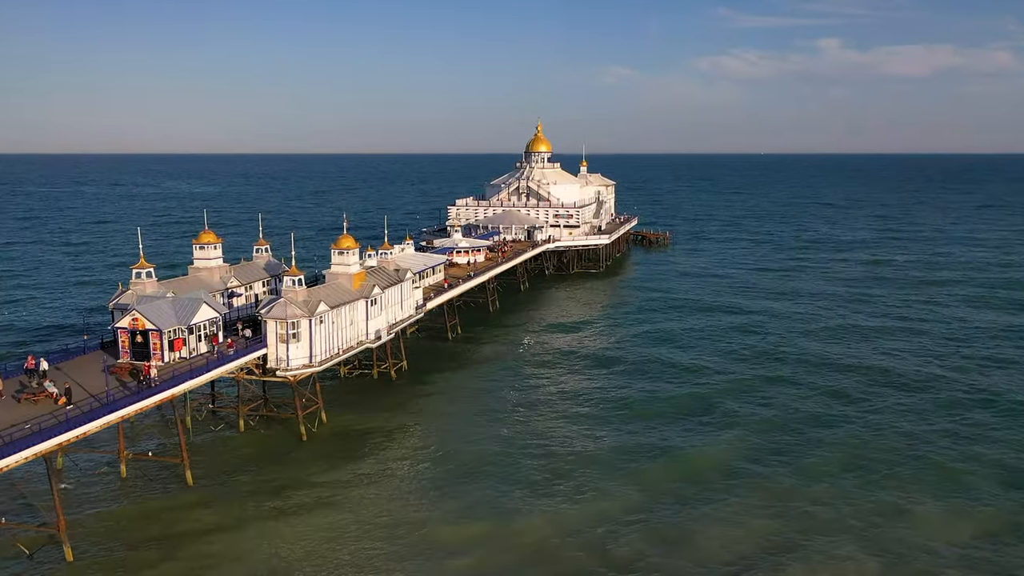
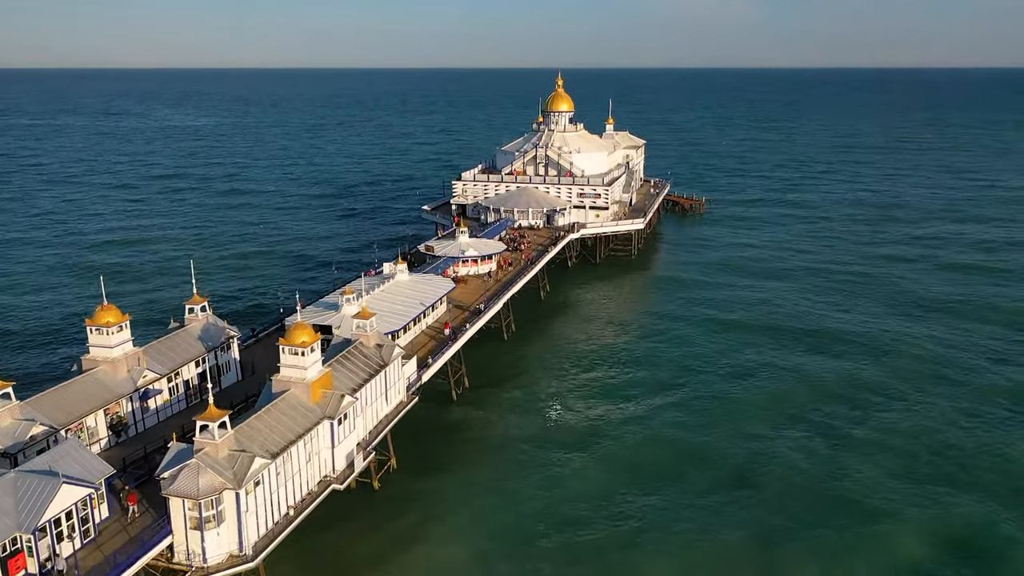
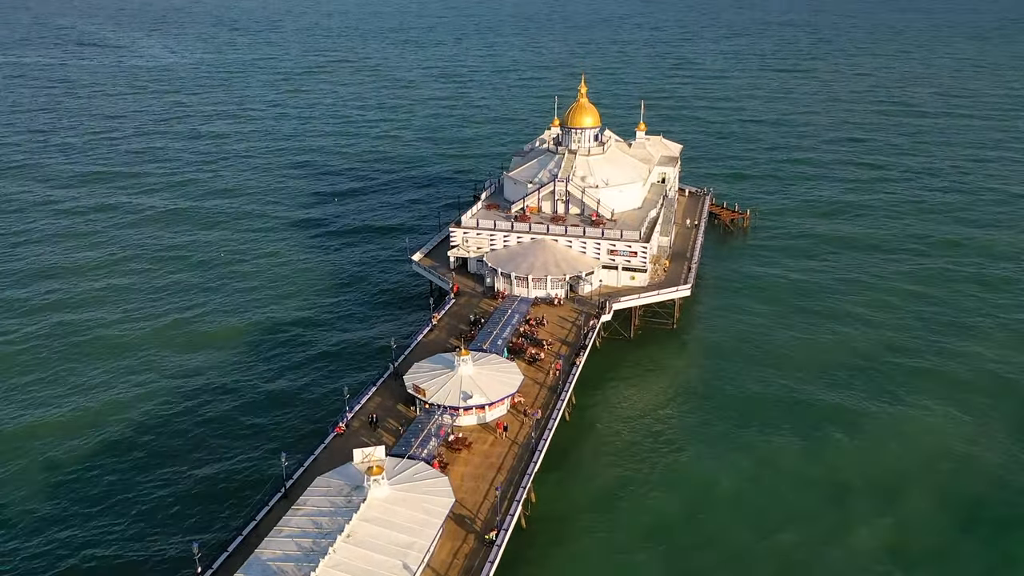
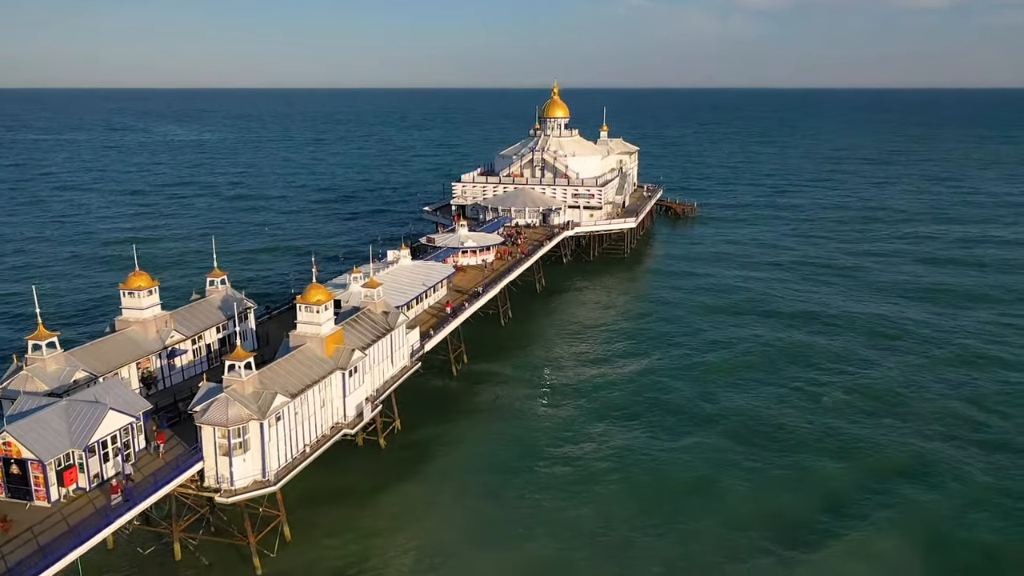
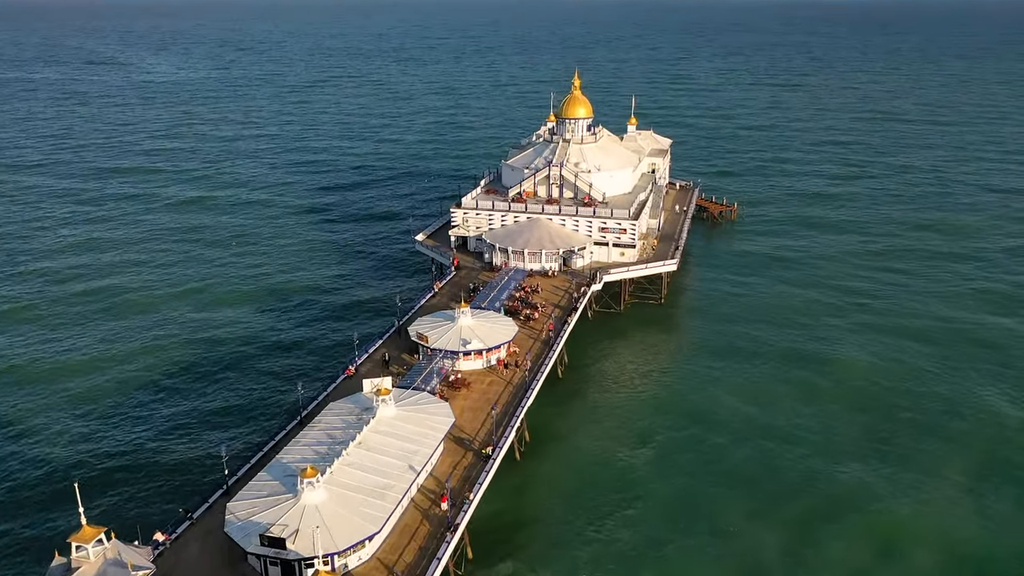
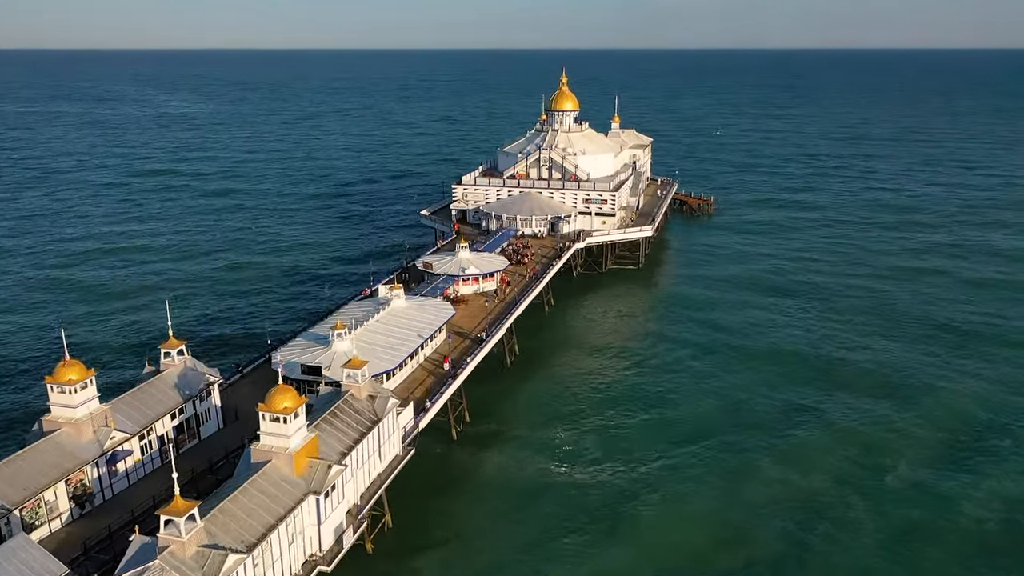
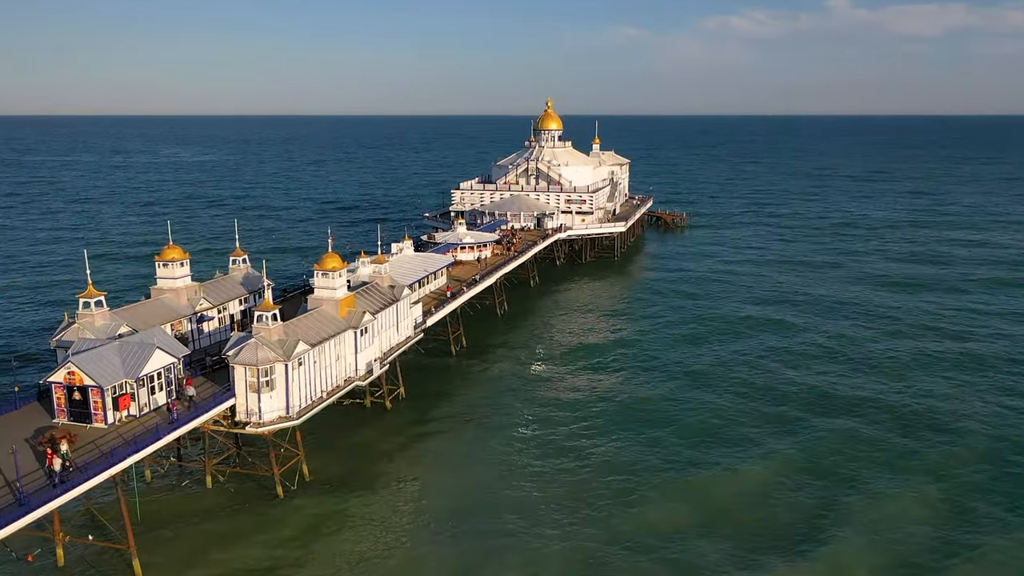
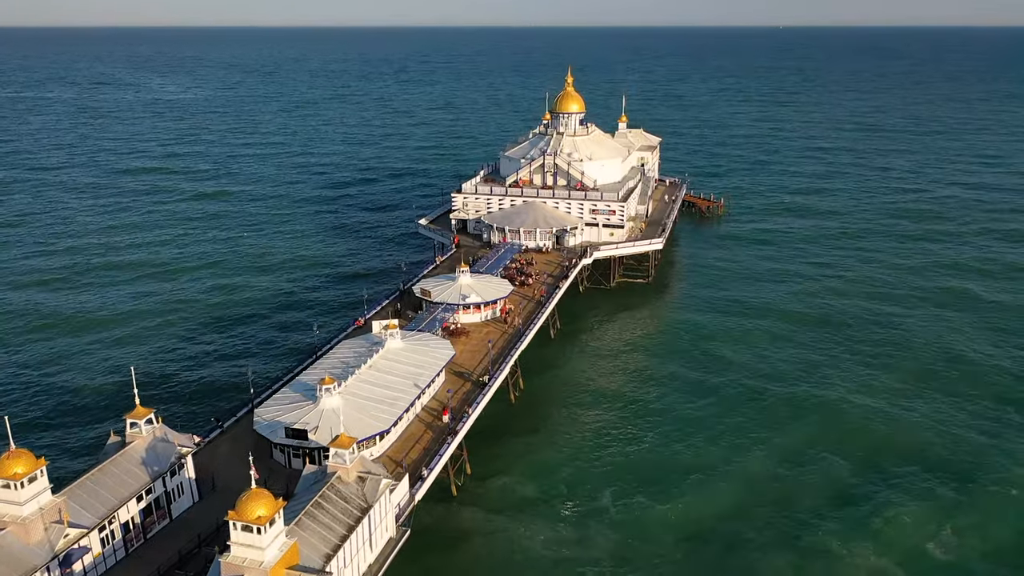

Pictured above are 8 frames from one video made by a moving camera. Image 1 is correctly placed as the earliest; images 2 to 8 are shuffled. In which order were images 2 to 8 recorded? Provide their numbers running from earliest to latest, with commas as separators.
7, 4, 2, 6, 8, 5, 3
